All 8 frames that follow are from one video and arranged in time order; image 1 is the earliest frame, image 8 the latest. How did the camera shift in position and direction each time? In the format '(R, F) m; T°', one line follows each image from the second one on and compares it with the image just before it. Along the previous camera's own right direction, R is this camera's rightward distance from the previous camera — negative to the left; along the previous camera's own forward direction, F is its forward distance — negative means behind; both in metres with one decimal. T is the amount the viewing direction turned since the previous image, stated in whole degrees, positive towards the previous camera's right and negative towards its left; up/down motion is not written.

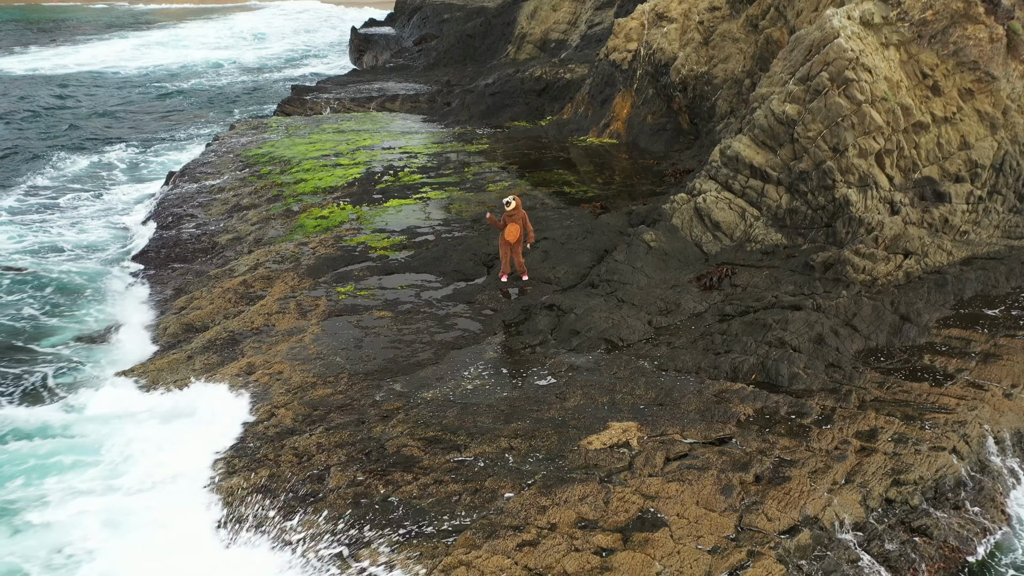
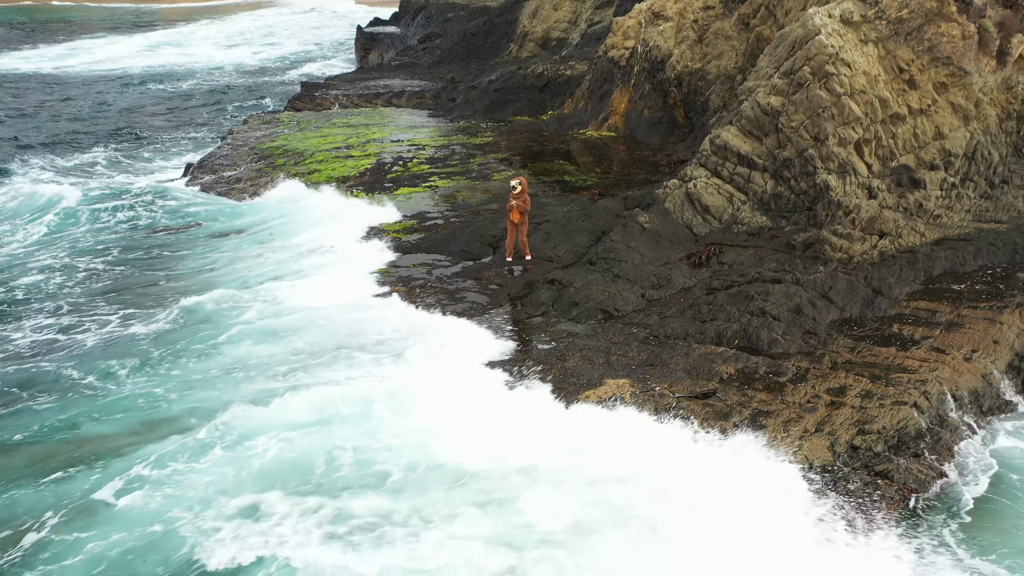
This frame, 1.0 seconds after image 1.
(0.0, -0.7) m; 0°
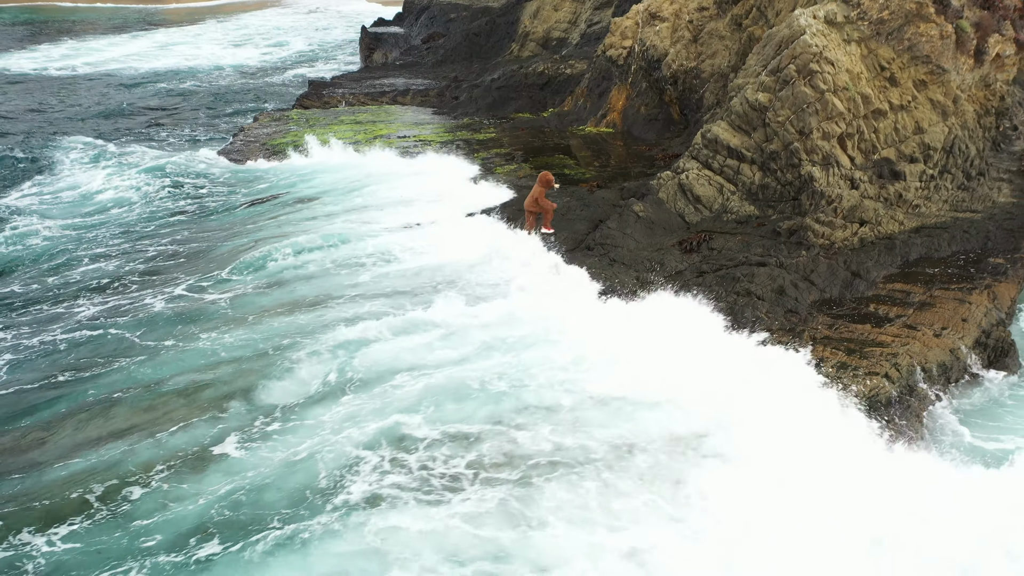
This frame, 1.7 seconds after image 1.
(0.0, -0.6) m; 0°
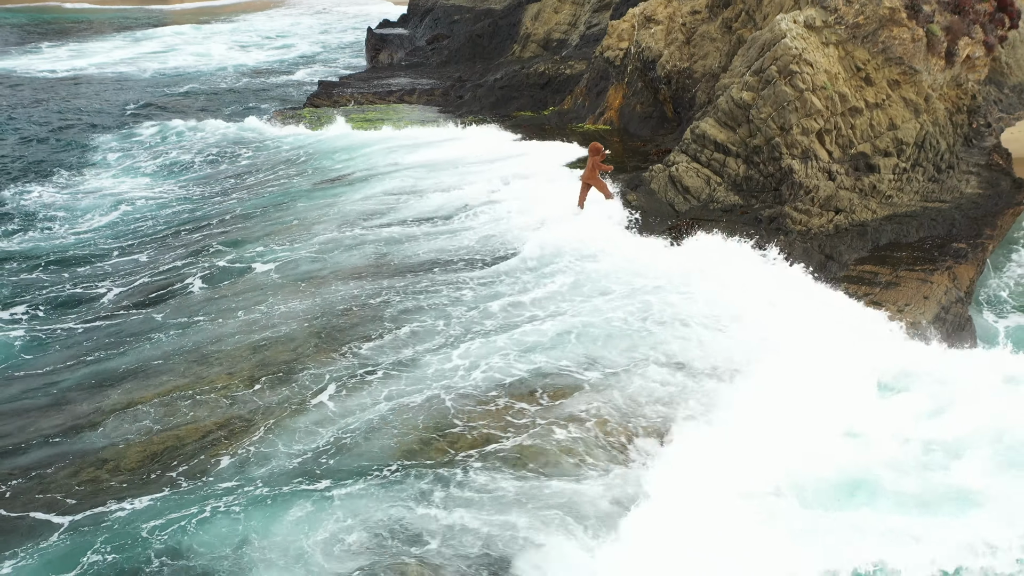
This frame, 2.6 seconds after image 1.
(0.0, -0.9) m; 0°
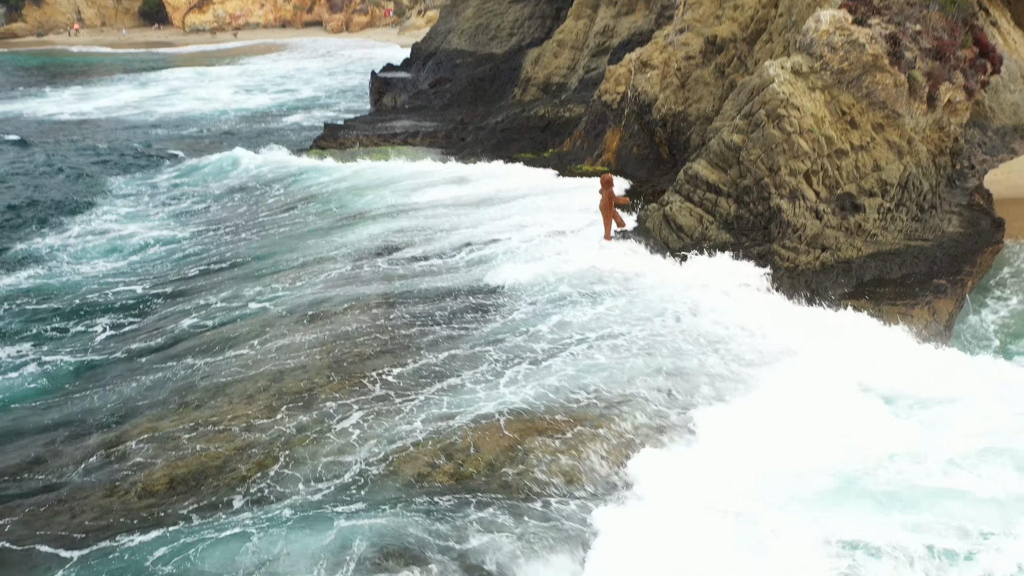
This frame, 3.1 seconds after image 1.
(0.0, -0.5) m; 0°
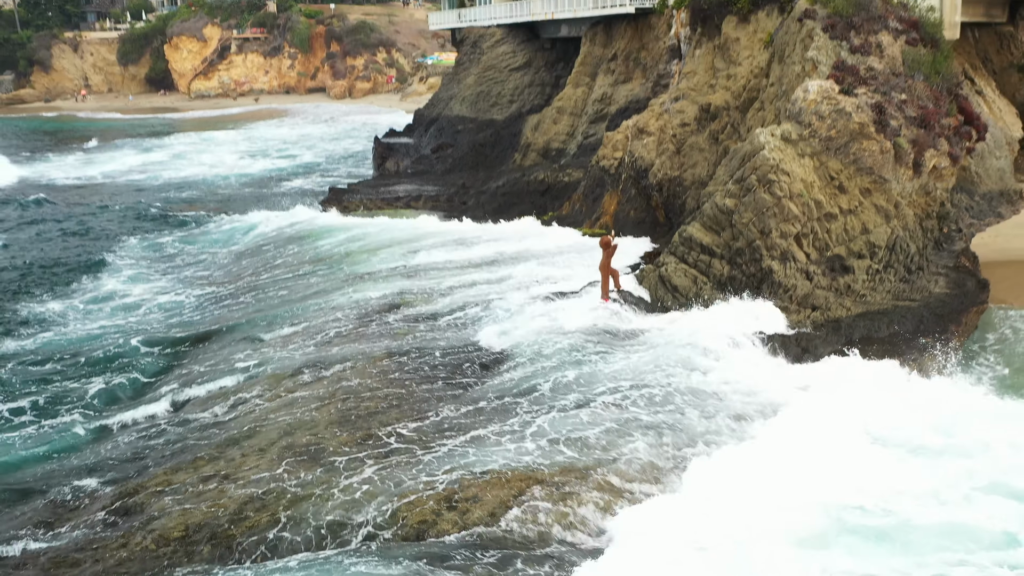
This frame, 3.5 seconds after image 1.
(0.0, -0.4) m; 0°
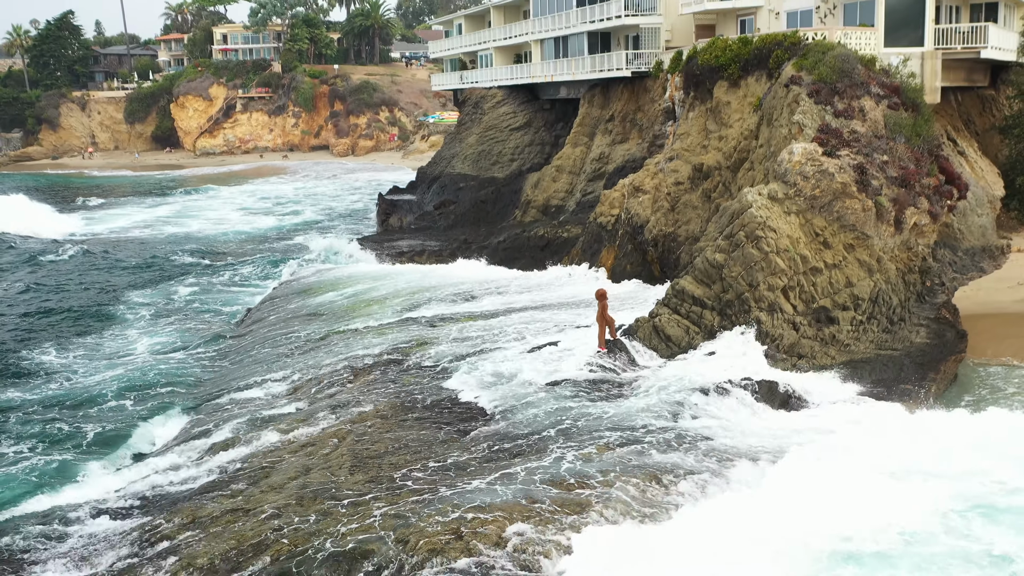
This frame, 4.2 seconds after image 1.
(0.0, -0.7) m; 0°
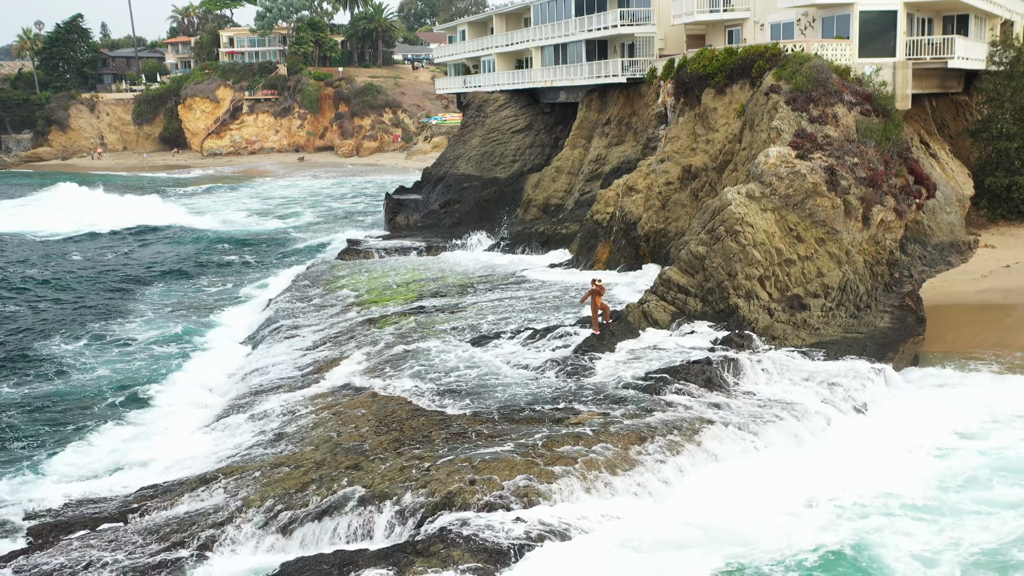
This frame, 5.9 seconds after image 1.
(0.0, -1.5) m; 0°
